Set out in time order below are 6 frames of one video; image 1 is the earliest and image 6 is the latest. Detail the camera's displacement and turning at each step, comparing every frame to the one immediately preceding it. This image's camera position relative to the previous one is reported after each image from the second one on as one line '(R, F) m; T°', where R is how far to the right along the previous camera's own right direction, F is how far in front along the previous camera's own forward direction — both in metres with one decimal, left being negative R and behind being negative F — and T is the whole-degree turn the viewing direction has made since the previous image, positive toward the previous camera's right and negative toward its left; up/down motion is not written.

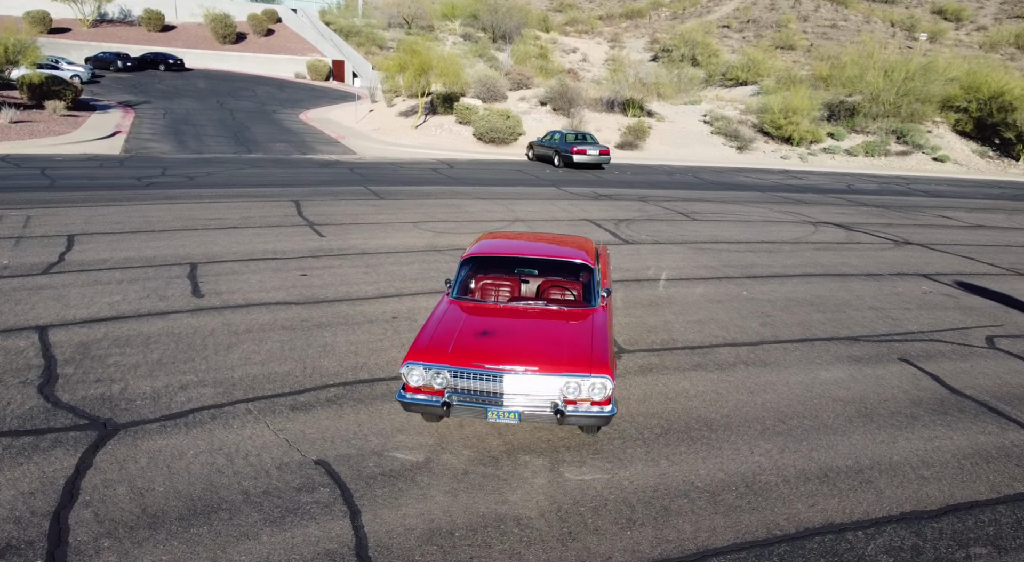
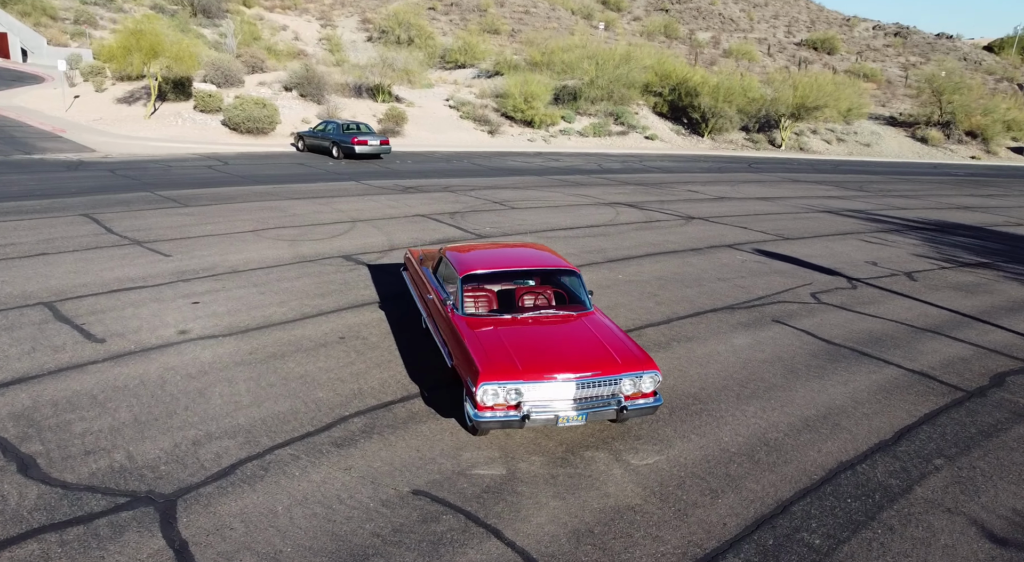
(-2.3, +0.1) m; +20°
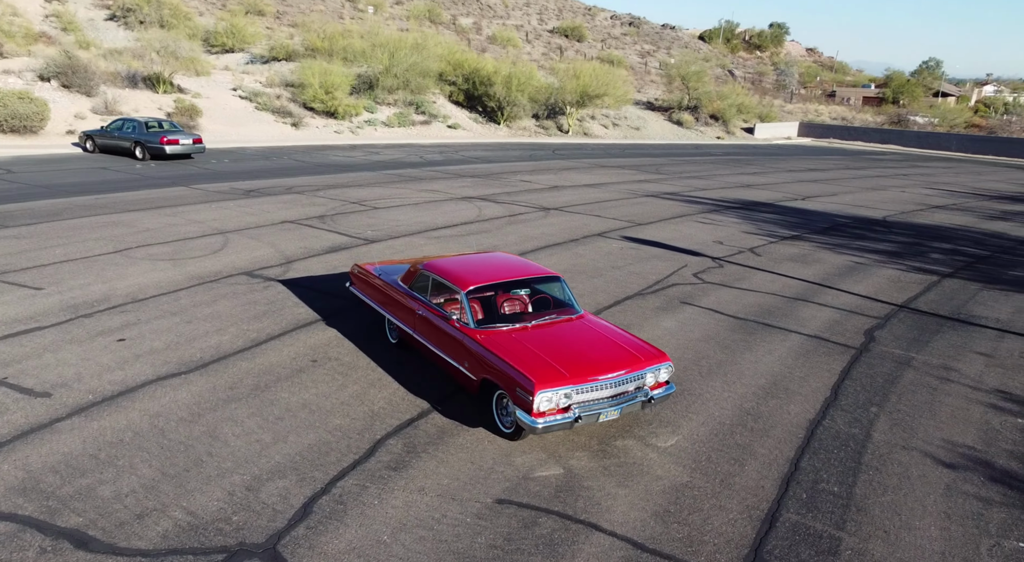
(-1.9, -0.1) m; +16°
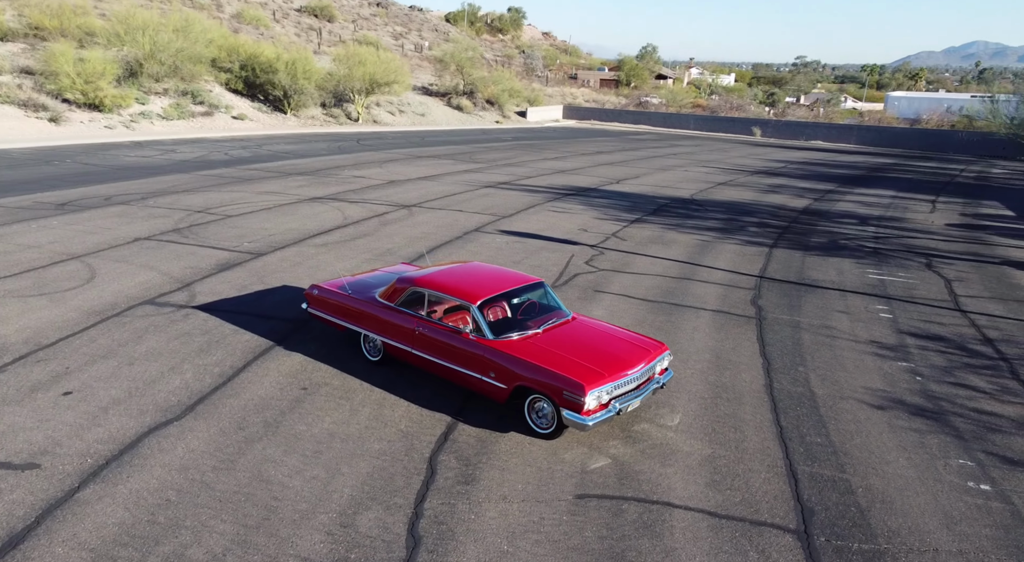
(-2.1, -0.1) m; +17°
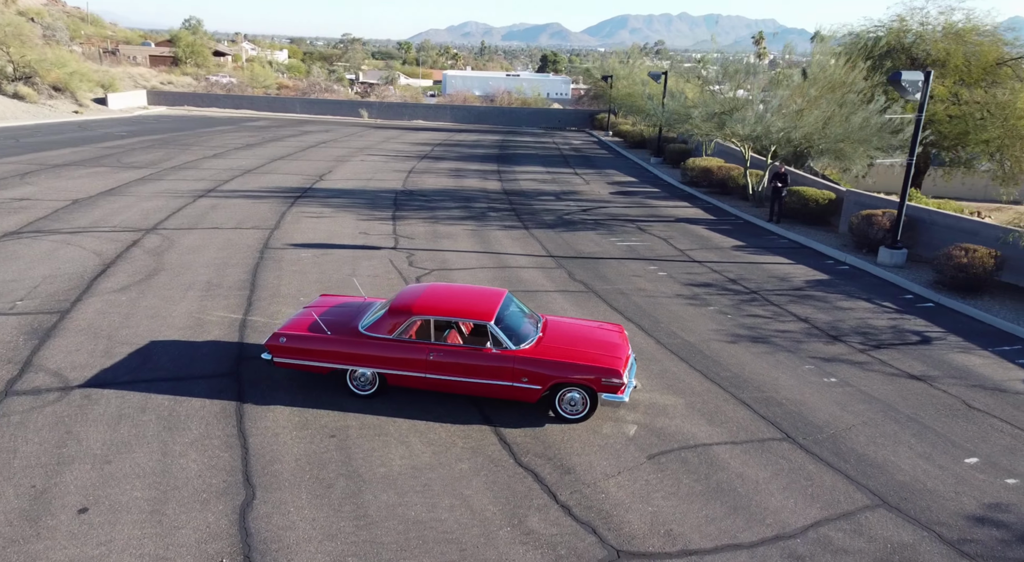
(-3.9, +0.1) m; +29°
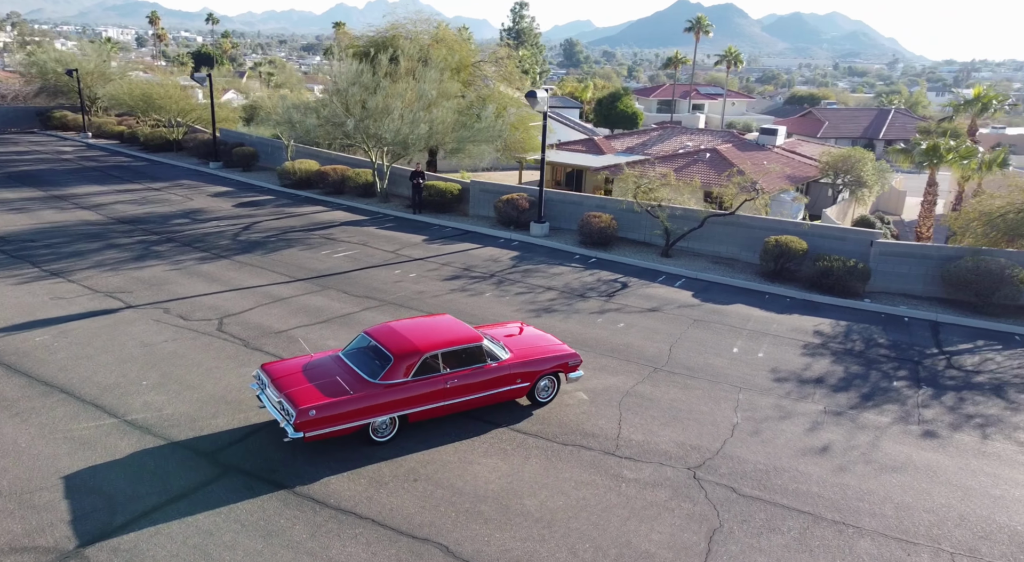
(-5.5, +0.3) m; +38°
